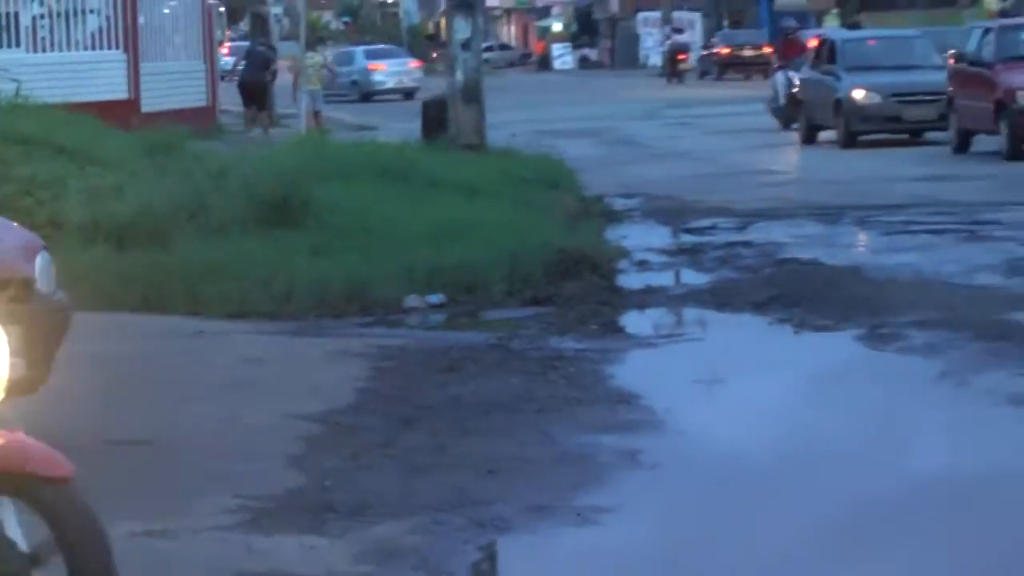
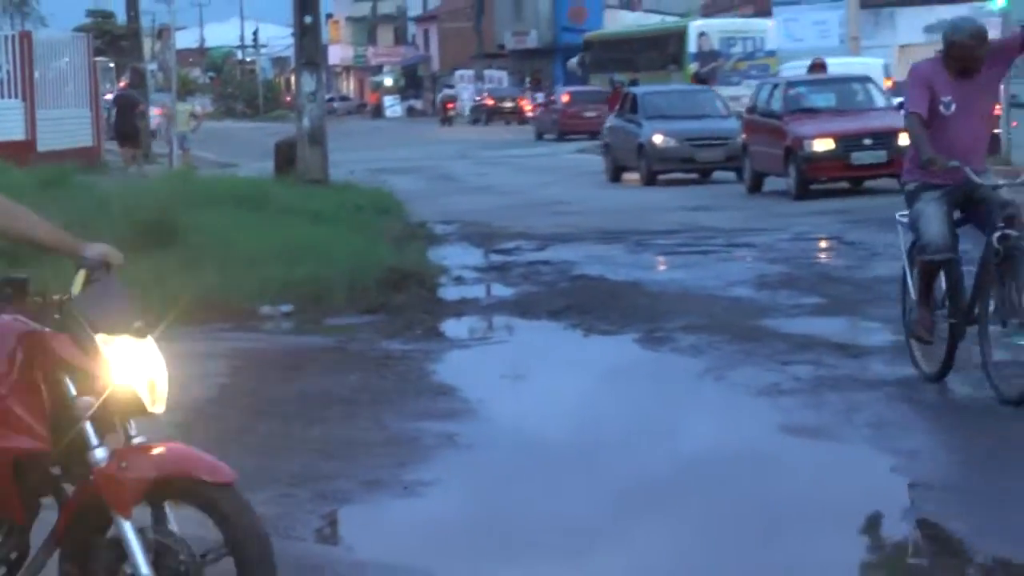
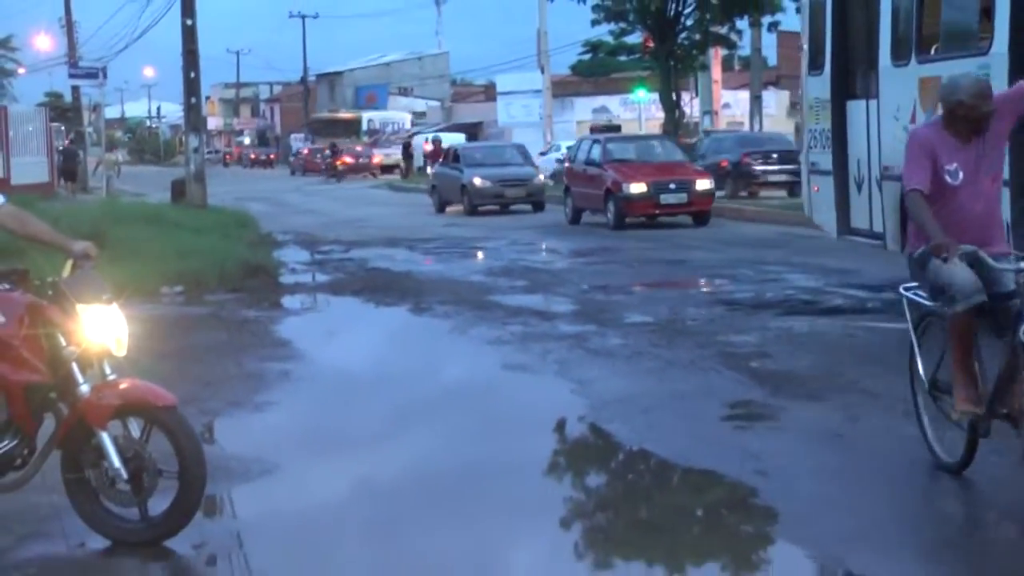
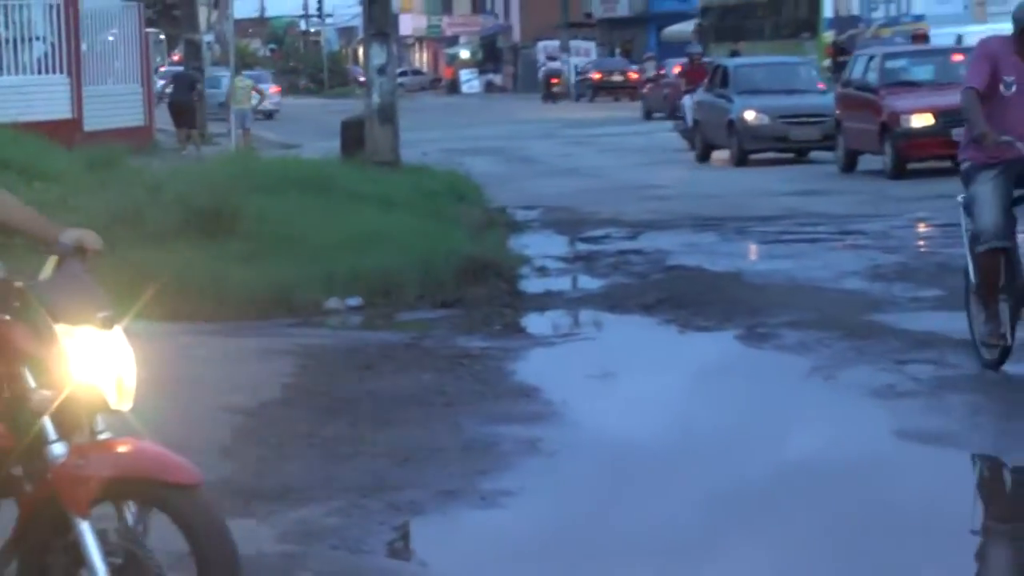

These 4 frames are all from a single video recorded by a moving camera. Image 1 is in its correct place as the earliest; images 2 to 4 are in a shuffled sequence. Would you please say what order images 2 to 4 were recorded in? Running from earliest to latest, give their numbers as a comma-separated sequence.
4, 2, 3
